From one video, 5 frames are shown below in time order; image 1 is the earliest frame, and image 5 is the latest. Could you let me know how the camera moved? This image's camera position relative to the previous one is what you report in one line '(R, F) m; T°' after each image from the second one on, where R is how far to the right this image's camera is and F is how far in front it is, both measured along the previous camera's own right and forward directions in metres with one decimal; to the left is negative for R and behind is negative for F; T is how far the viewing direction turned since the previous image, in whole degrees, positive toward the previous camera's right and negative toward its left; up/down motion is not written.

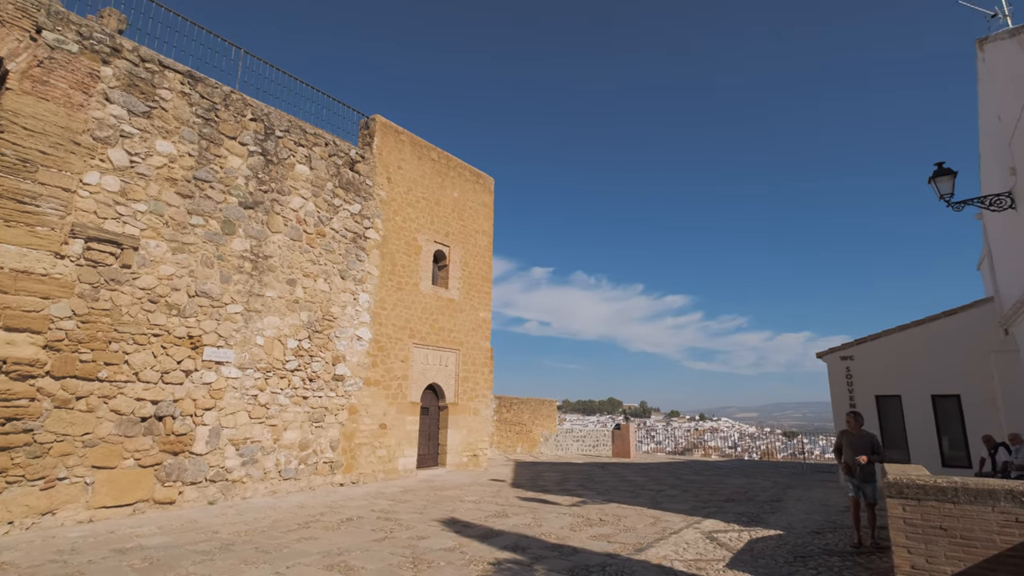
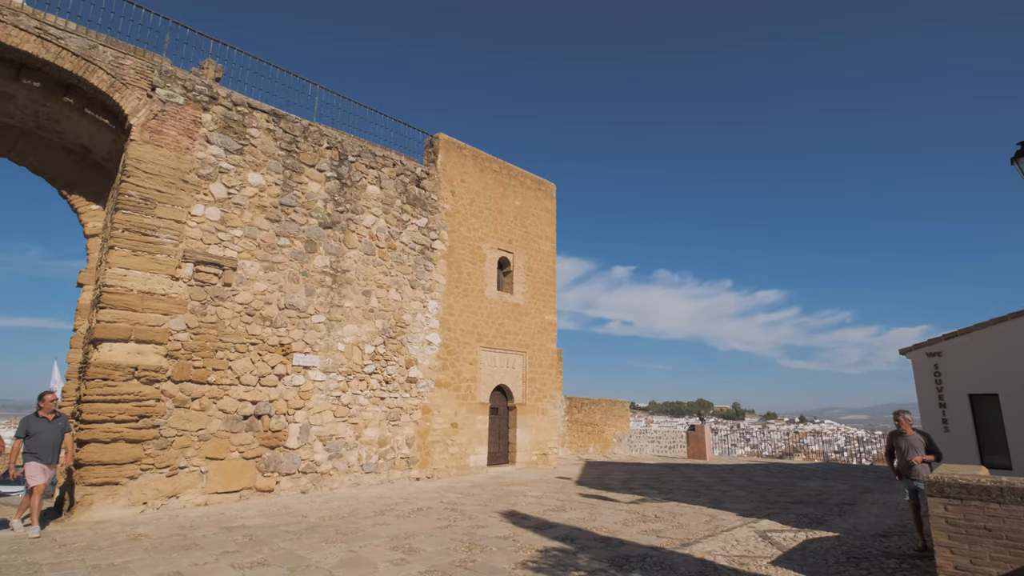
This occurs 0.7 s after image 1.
(+0.4, -0.3) m; -9°
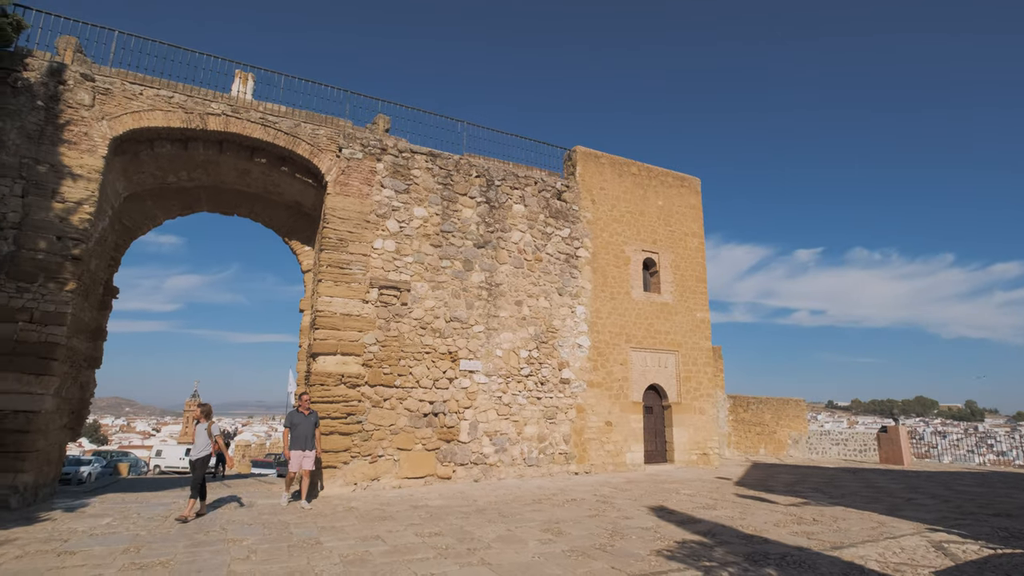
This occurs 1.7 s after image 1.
(+0.4, -0.4) m; -18°
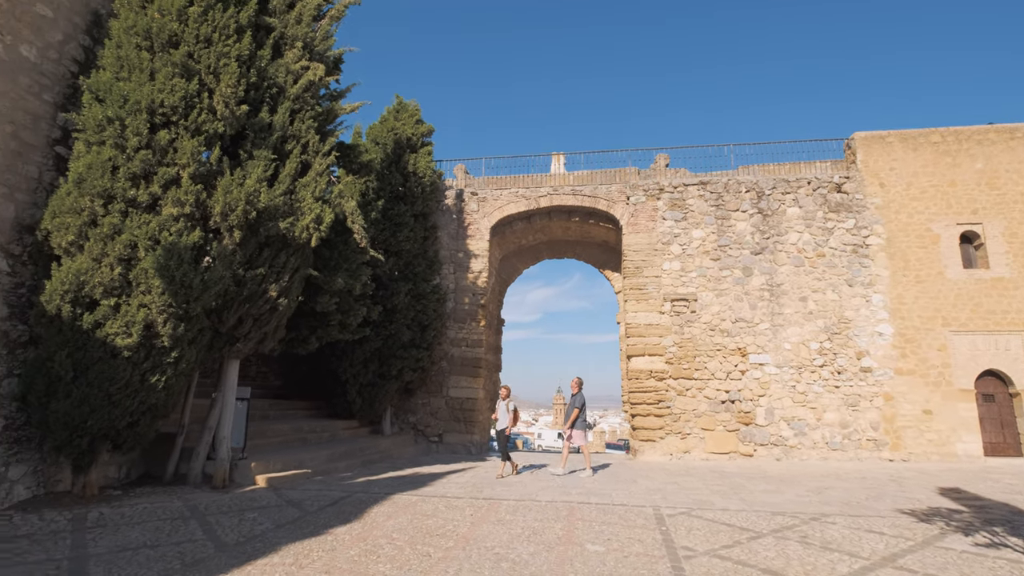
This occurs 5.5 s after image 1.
(+1.3, -2.0) m; -34°
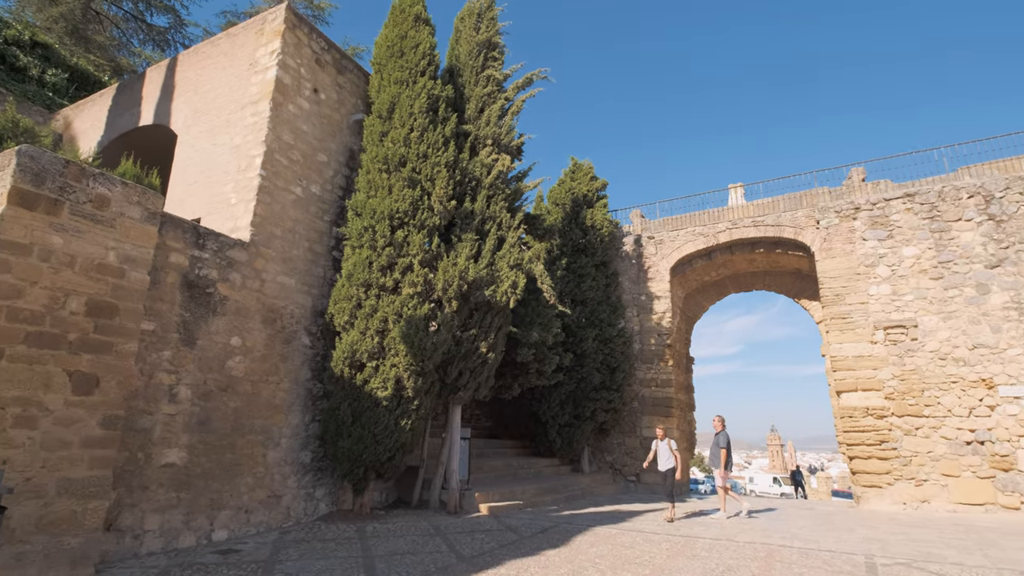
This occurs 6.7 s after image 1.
(+0.2, -0.7) m; -20°
